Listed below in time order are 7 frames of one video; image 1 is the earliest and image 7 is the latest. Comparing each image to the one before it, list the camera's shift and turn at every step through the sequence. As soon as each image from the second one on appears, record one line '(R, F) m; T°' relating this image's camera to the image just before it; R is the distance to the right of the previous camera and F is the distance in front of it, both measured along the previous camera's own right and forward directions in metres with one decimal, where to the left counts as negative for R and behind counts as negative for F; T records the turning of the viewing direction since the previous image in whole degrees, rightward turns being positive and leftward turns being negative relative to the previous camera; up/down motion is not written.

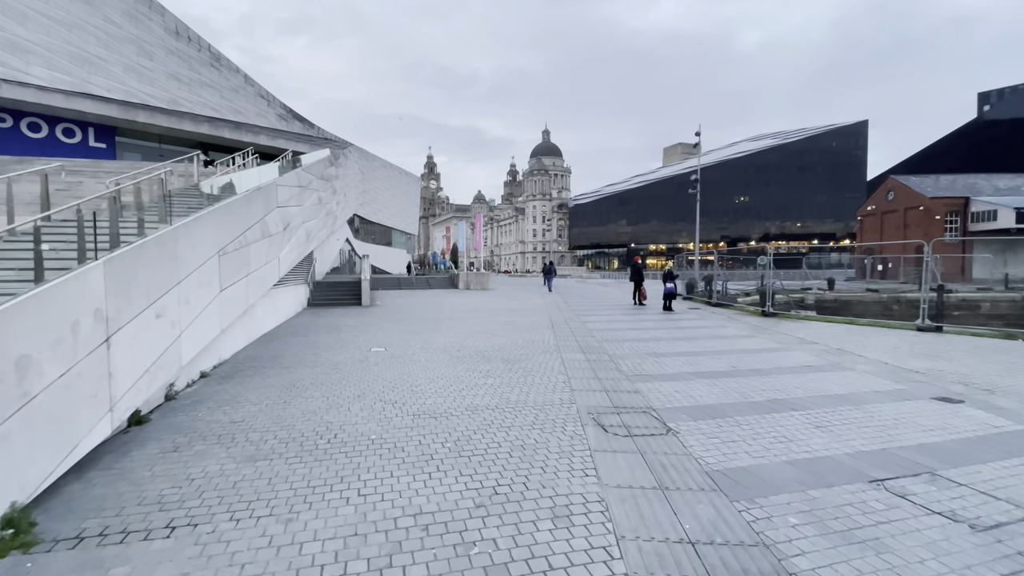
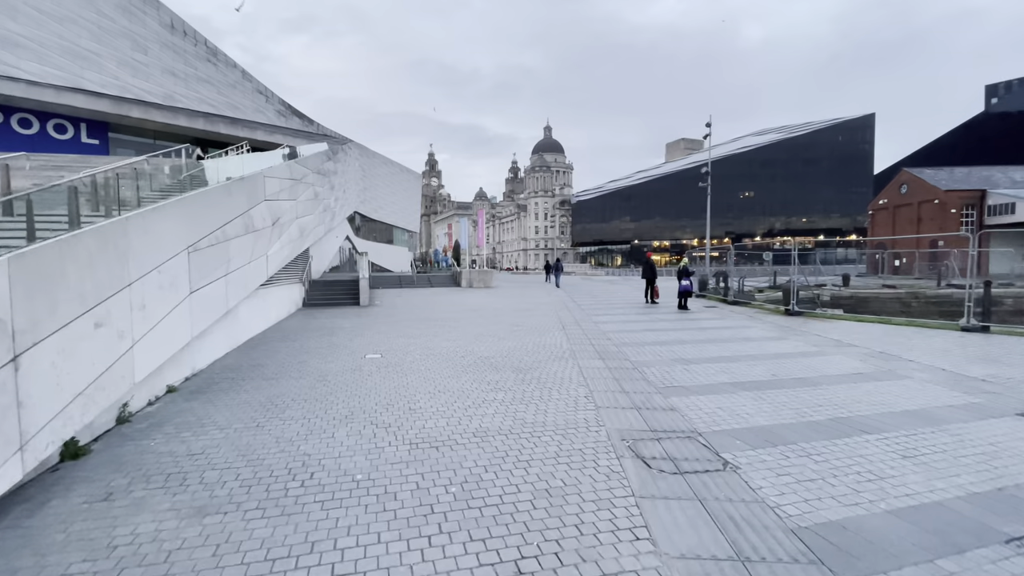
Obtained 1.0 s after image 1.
(-0.1, +1.0) m; 0°
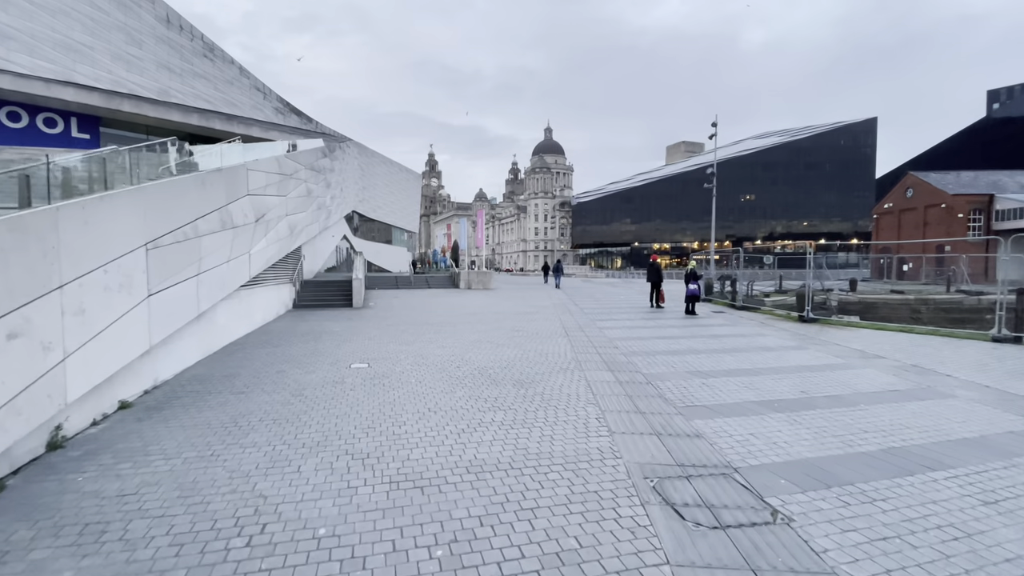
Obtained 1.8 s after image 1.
(0.0, +0.8) m; 0°
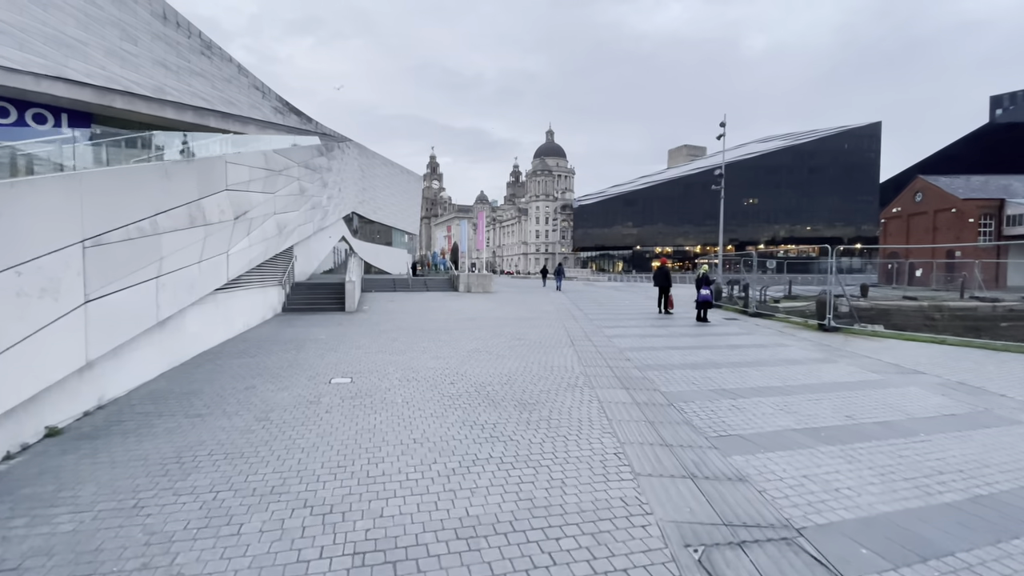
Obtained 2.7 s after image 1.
(0.0, +0.9) m; 0°
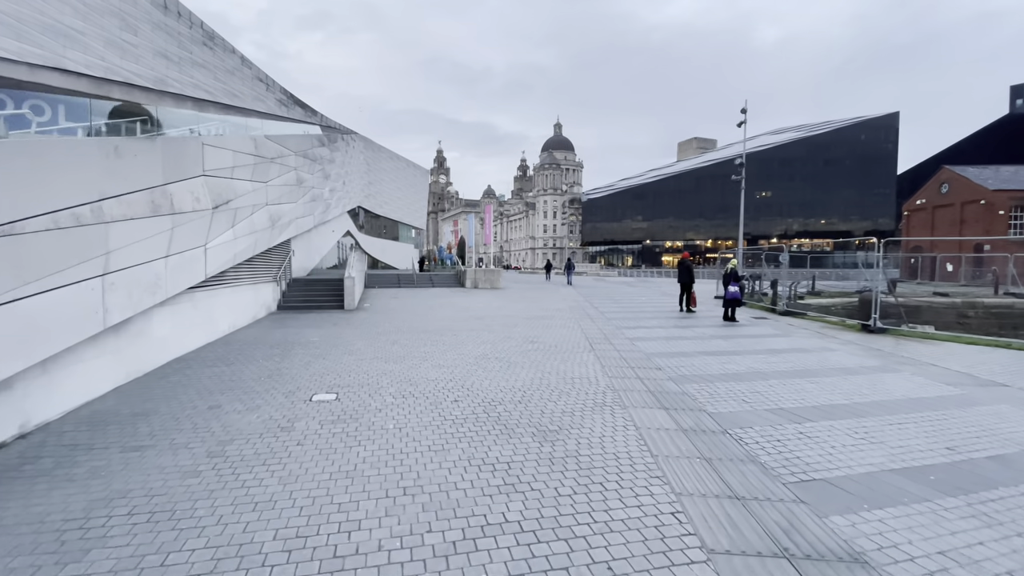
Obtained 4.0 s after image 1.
(-0.1, +1.1) m; -1°
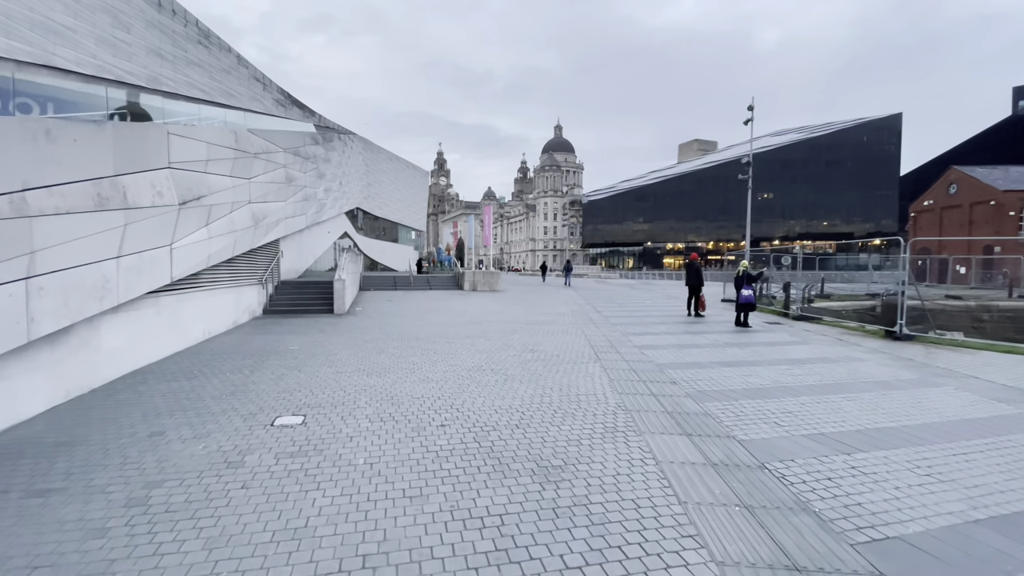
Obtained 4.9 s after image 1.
(0.0, +0.8) m; 0°
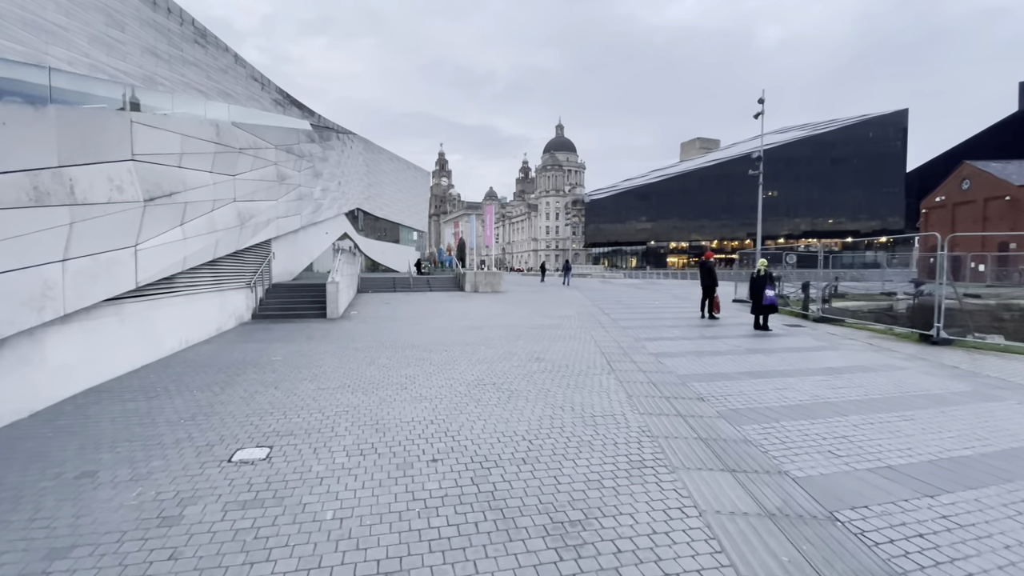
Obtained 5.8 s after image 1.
(0.0, +0.8) m; 0°
